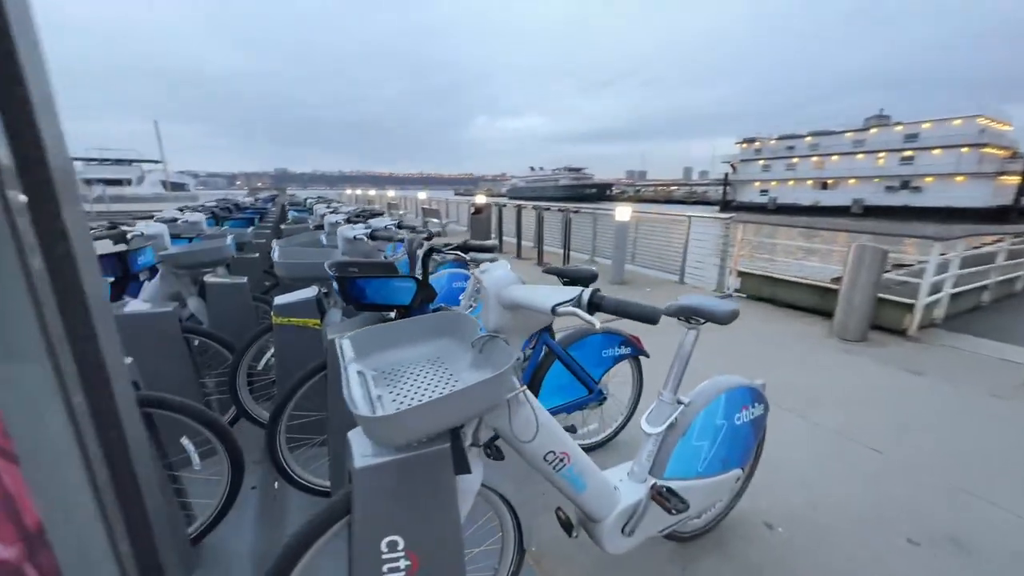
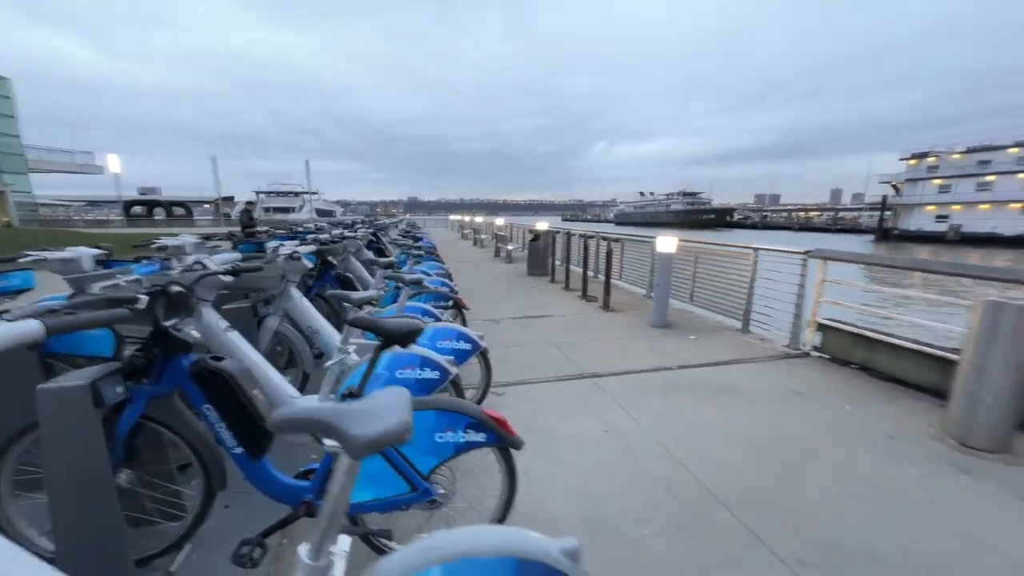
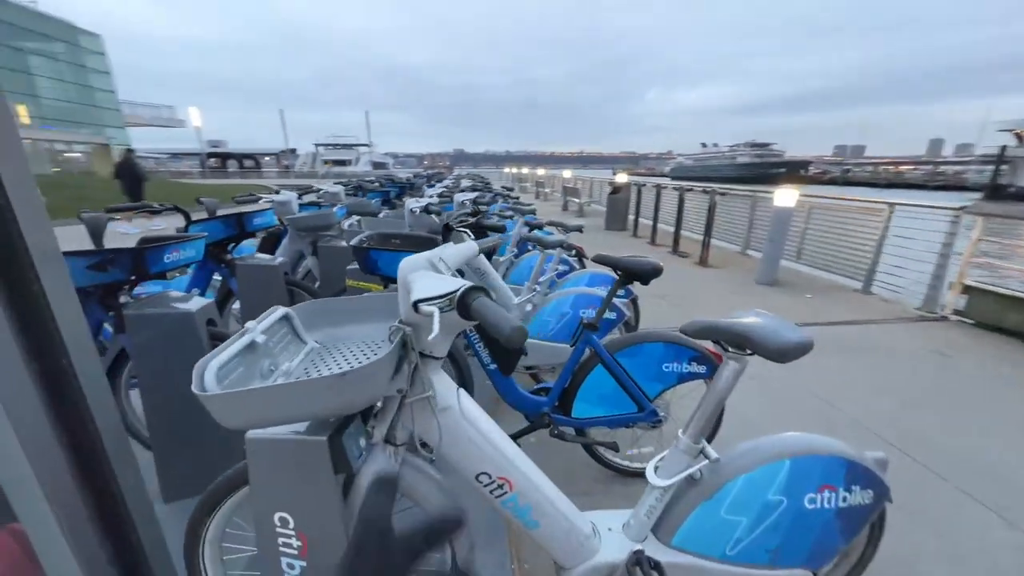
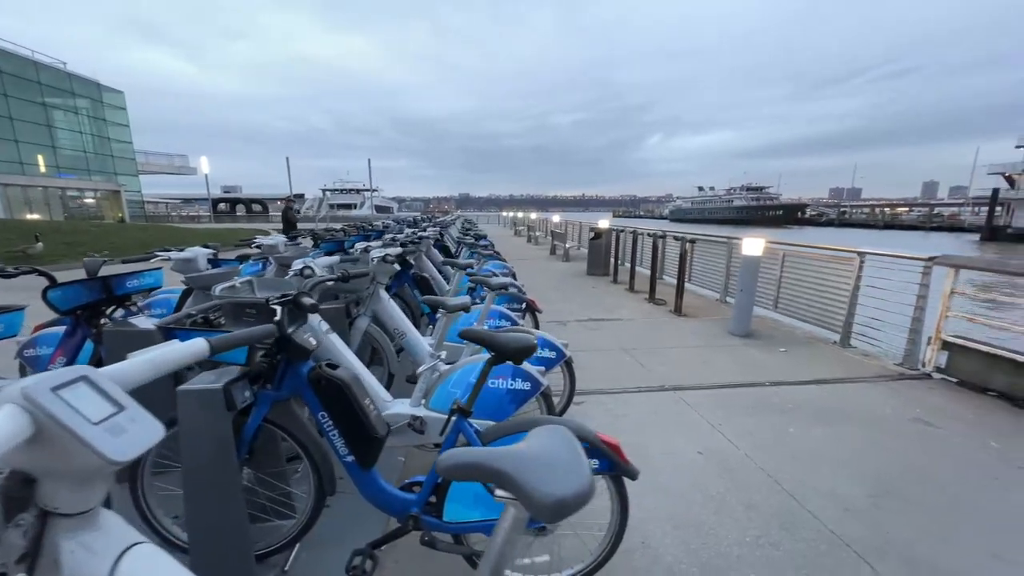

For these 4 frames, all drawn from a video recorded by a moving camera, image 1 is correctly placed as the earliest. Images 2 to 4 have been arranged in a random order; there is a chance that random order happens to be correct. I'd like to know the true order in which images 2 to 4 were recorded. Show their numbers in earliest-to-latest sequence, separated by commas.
3, 4, 2
